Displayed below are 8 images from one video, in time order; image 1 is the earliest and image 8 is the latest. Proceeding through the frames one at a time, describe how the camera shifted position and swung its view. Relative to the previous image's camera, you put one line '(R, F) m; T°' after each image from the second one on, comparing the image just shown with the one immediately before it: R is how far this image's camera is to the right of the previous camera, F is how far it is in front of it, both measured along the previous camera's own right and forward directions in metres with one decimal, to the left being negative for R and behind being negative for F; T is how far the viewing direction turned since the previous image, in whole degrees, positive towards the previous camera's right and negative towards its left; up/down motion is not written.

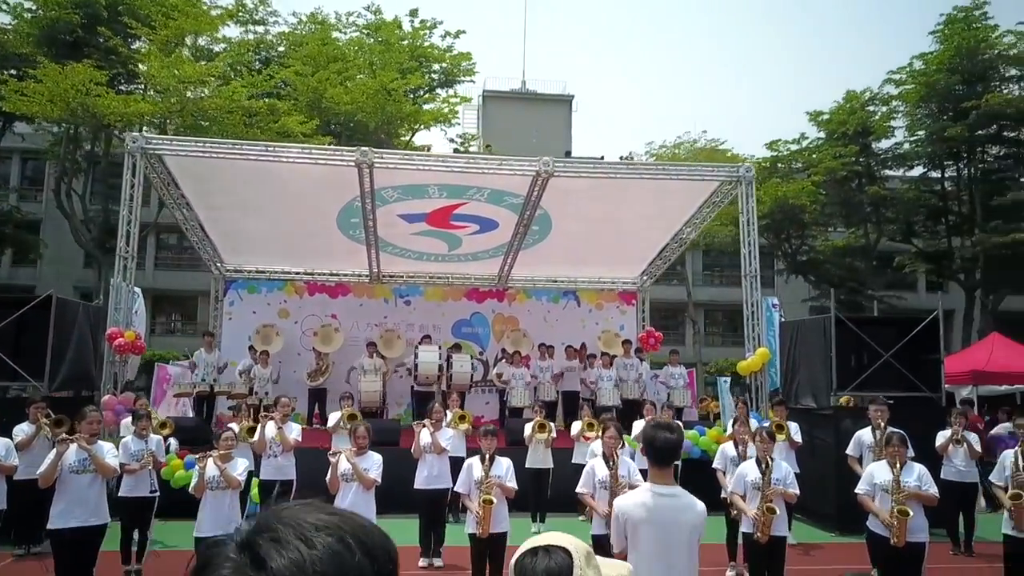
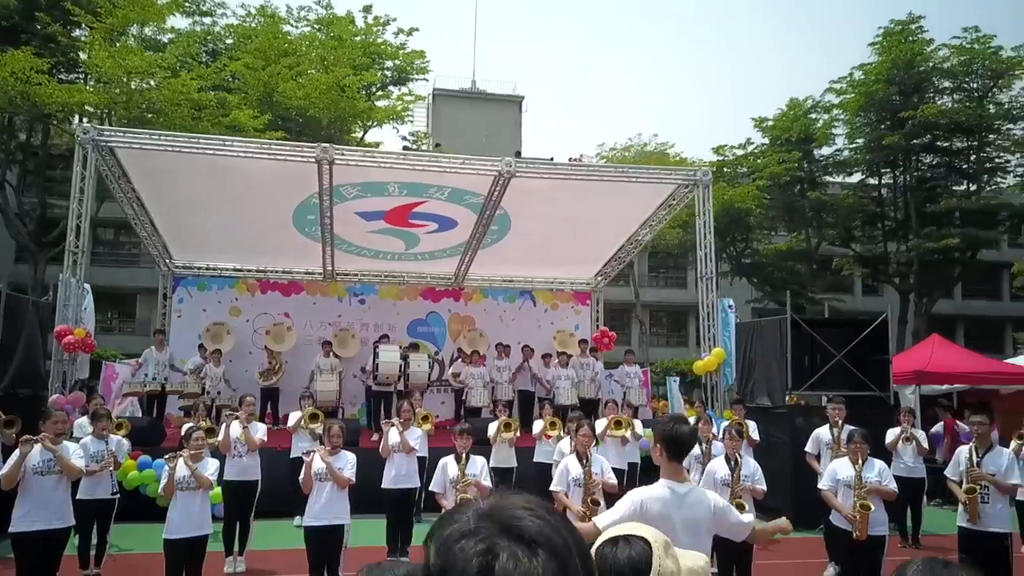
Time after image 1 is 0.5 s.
(-0.2, 0.0) m; +4°
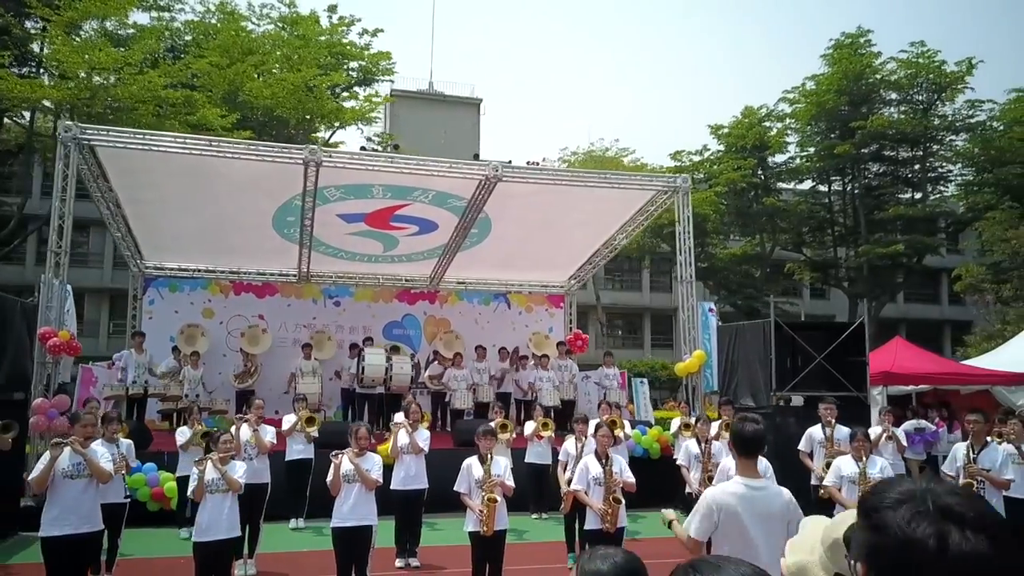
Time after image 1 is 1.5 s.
(-0.6, -0.1) m; +4°
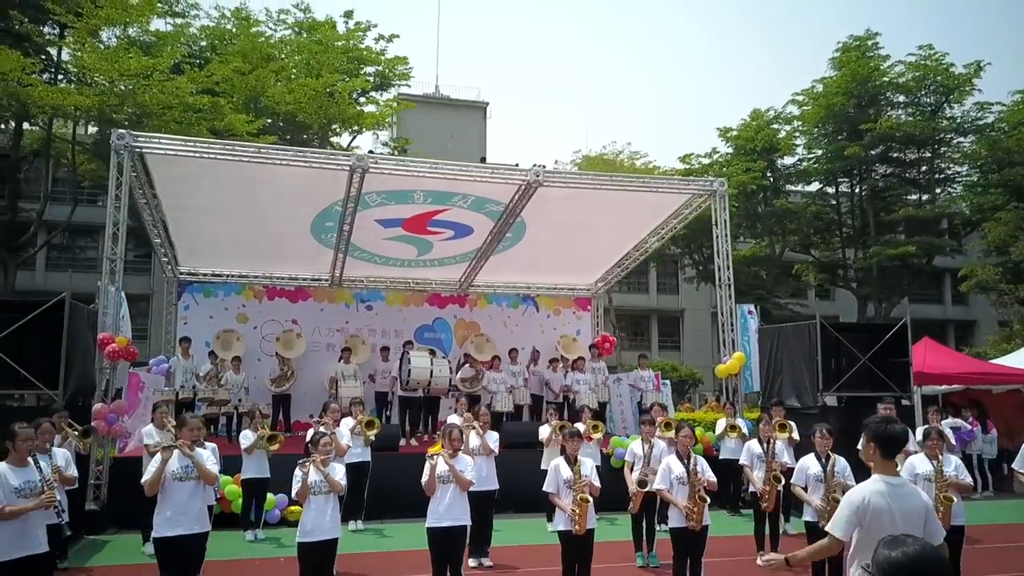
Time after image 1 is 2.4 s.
(-0.7, -0.1) m; 0°
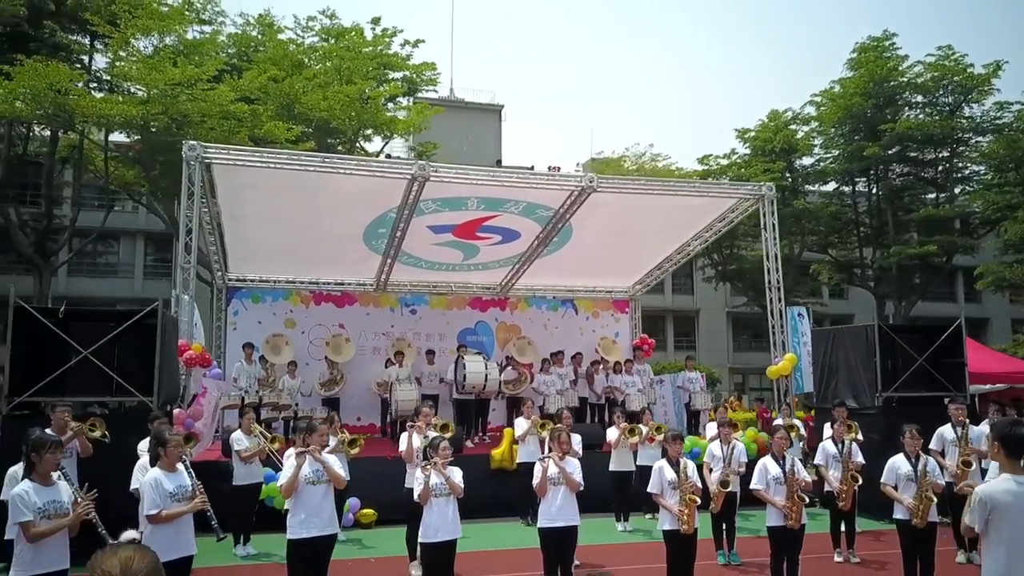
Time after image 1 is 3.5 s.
(-0.8, -0.2) m; 0°
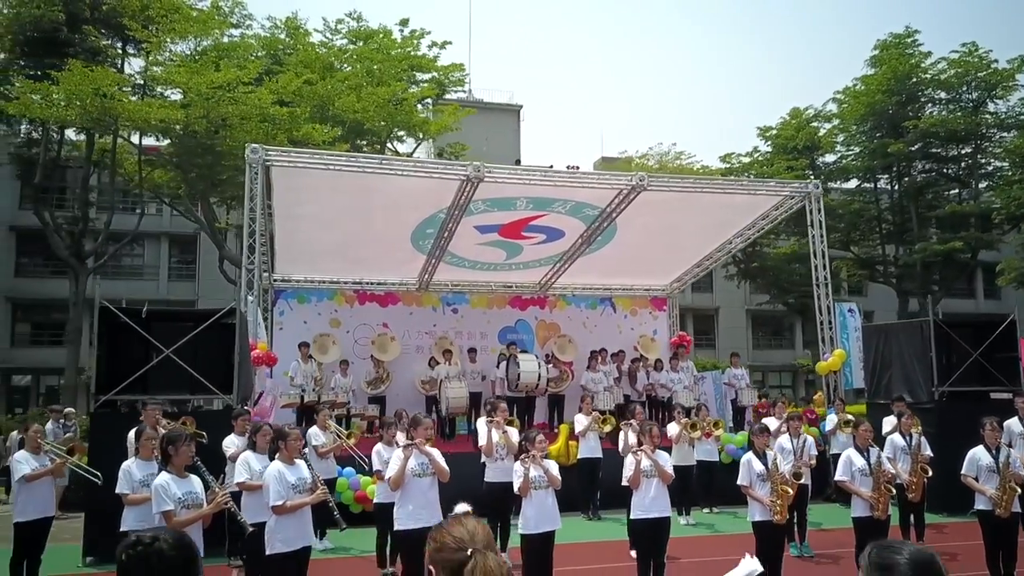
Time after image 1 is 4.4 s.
(-0.6, -0.1) m; -1°
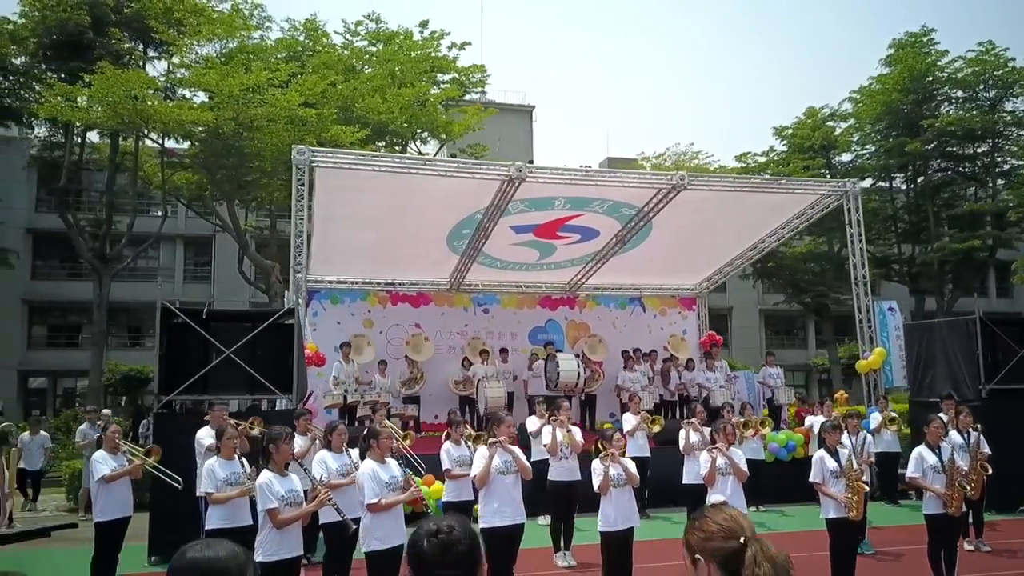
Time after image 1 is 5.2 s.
(-0.6, 0.0) m; 0°
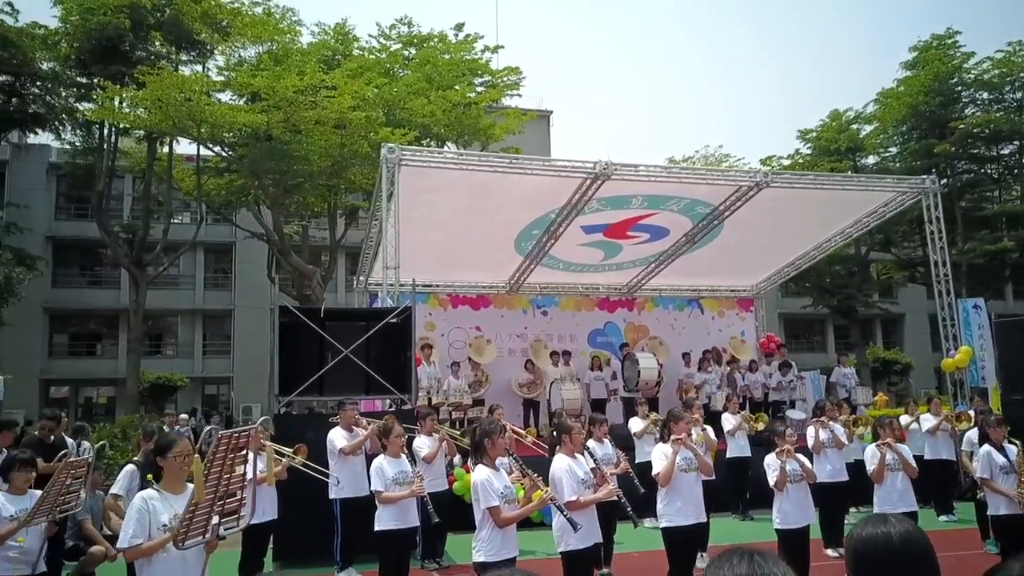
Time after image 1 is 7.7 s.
(-1.2, +0.2) m; 0°
